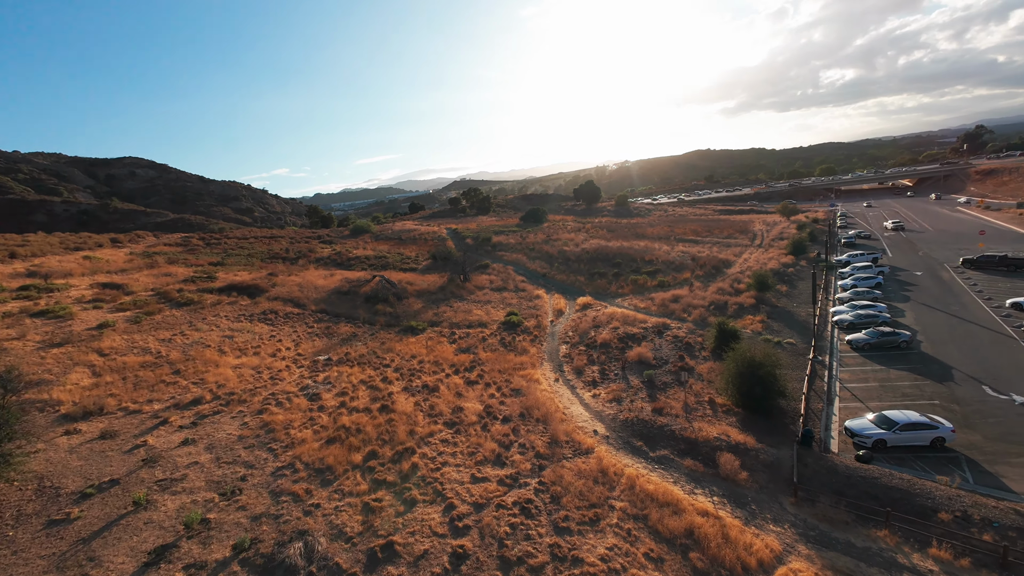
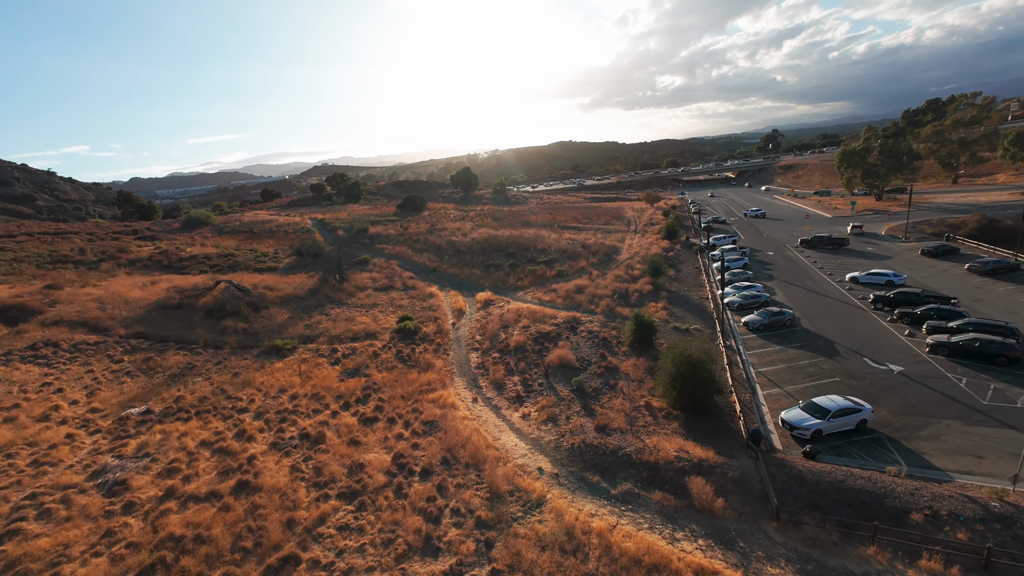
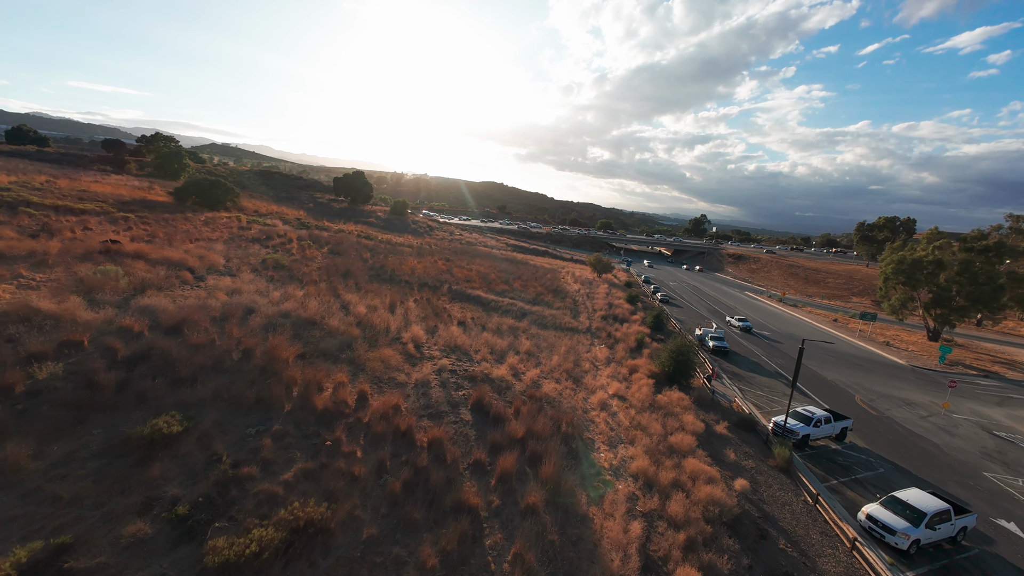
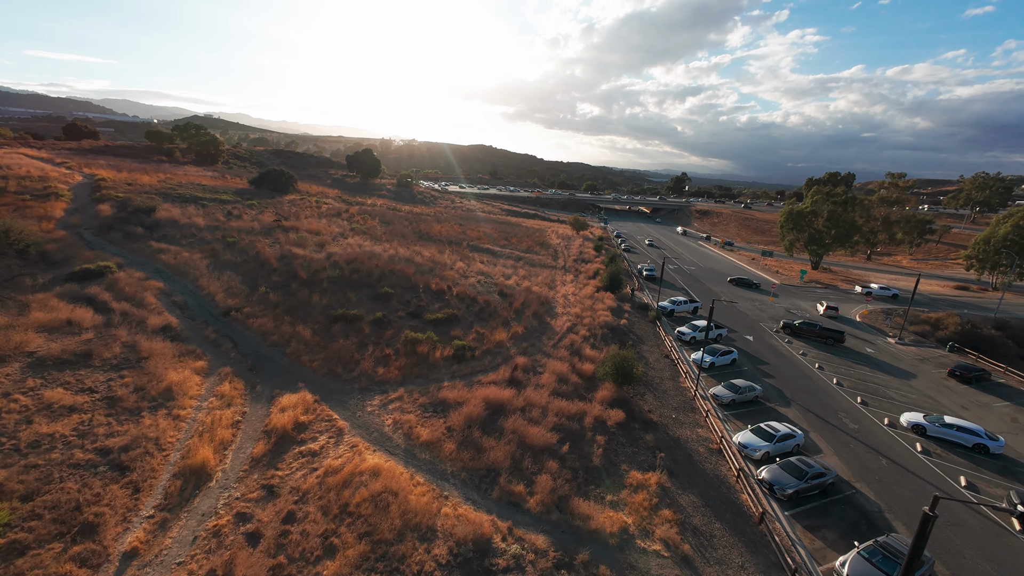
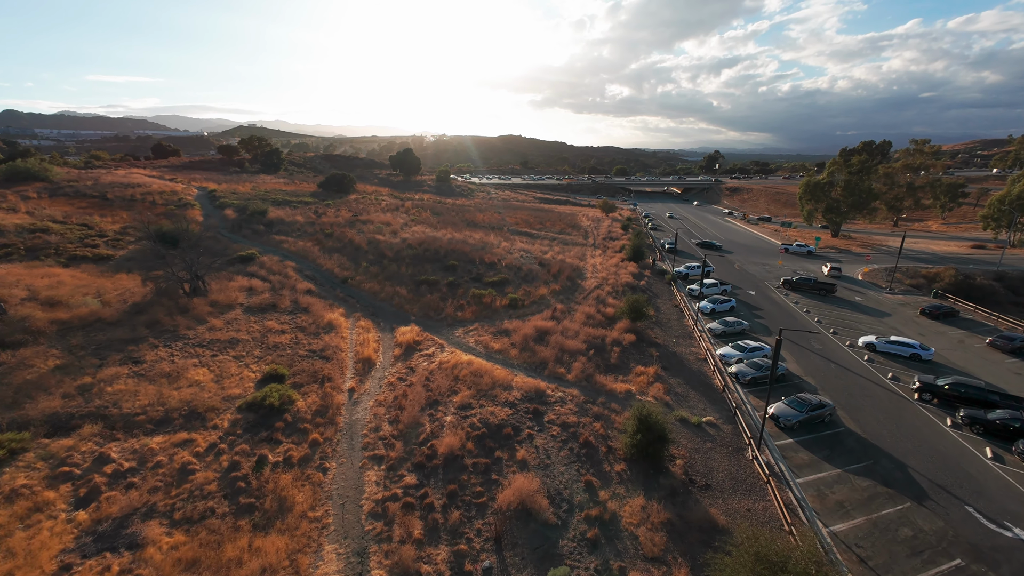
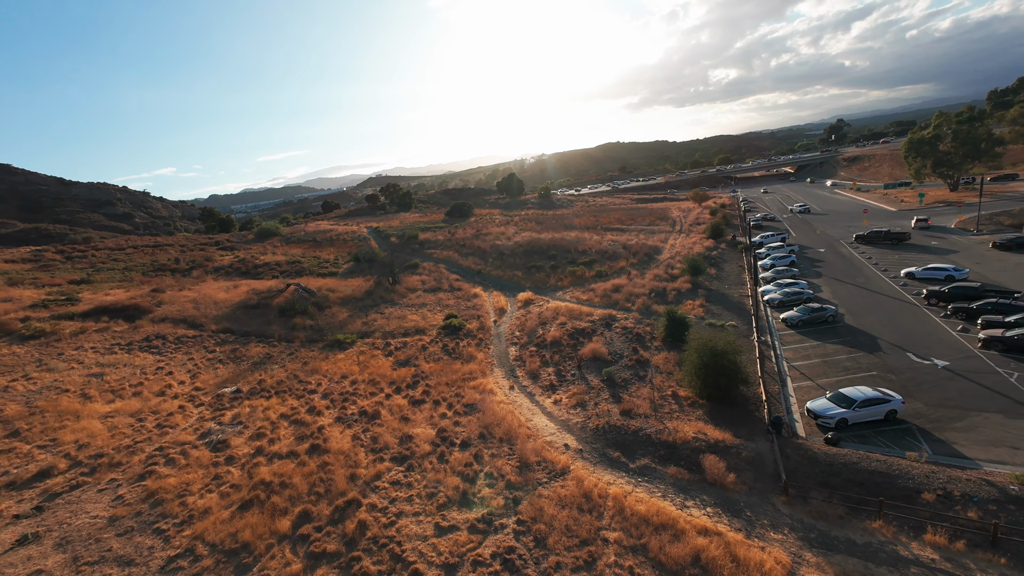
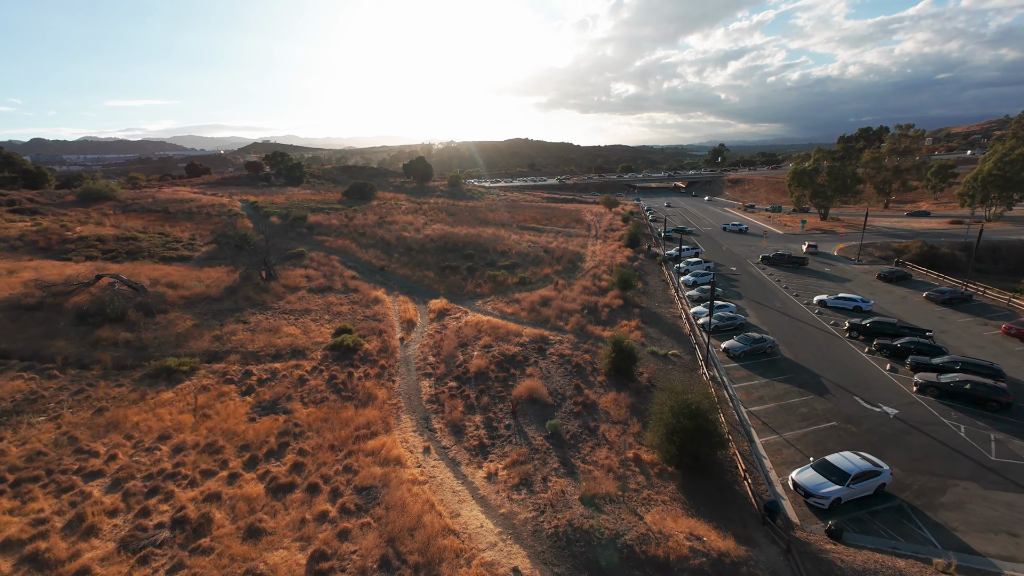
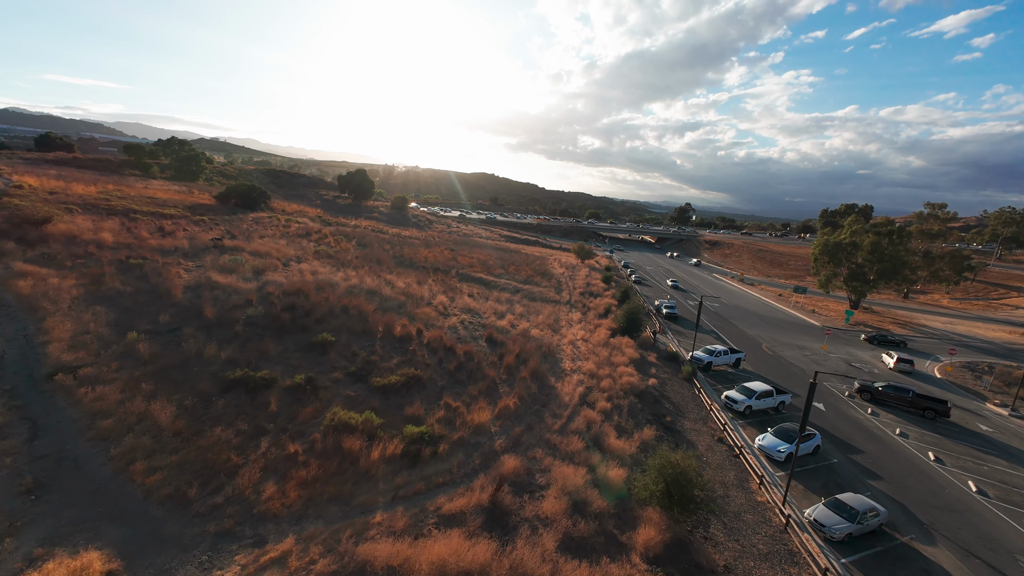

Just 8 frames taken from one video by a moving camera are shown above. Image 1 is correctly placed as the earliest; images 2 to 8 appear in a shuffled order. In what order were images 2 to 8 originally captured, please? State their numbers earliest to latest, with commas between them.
6, 2, 7, 5, 4, 8, 3
